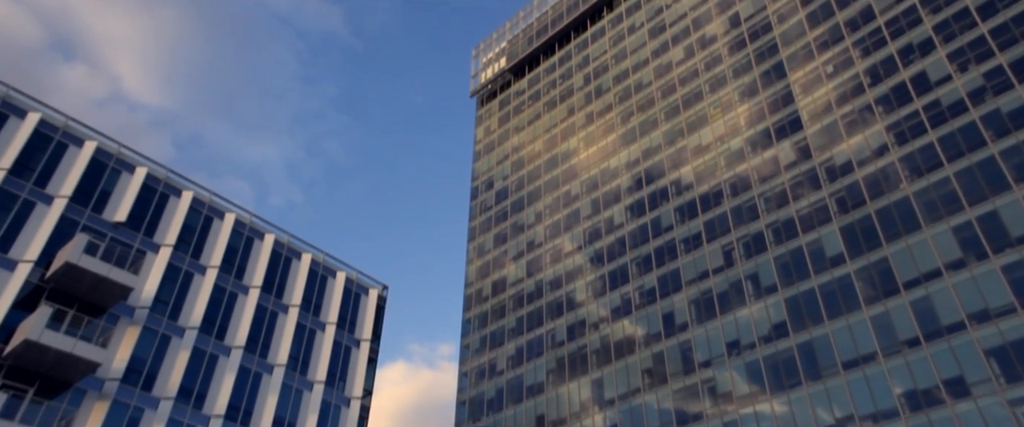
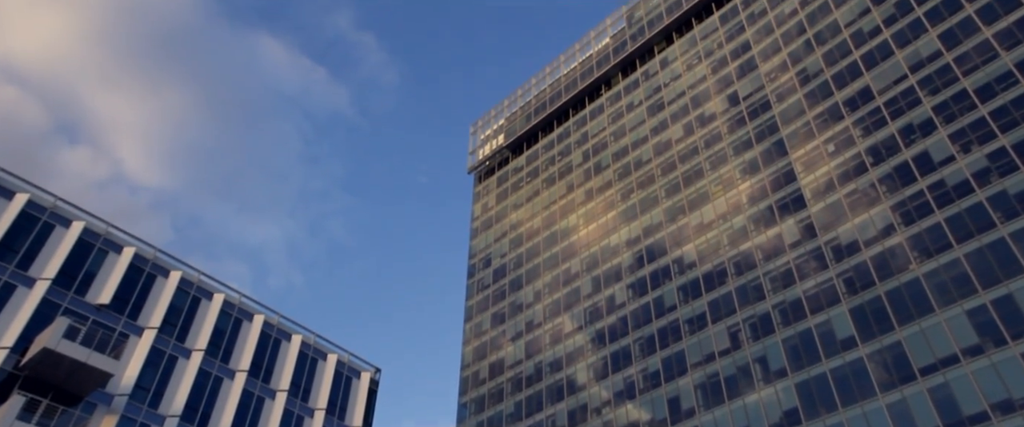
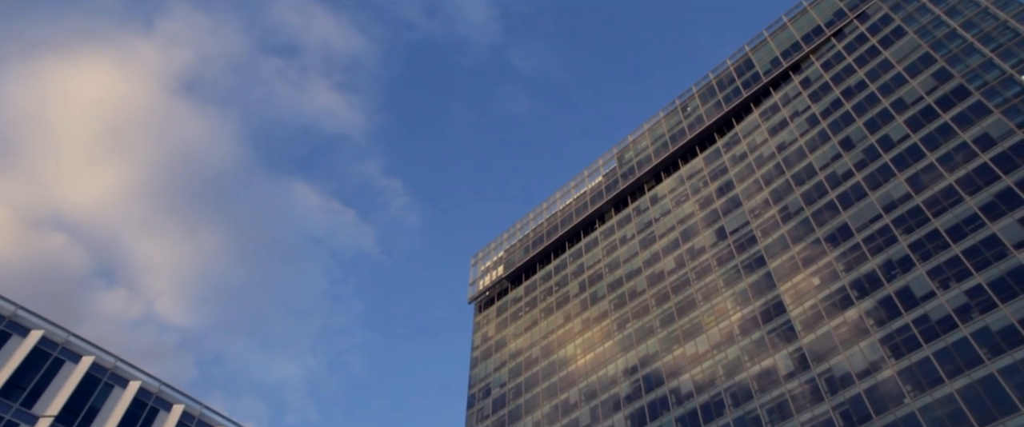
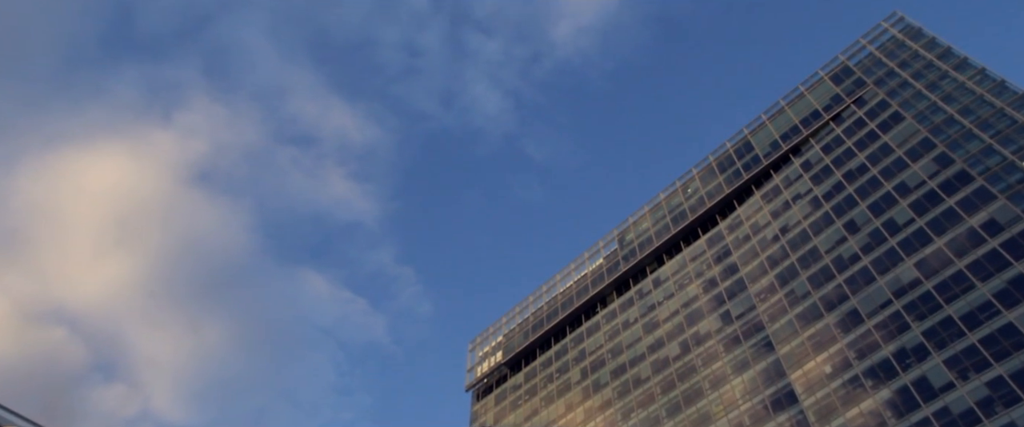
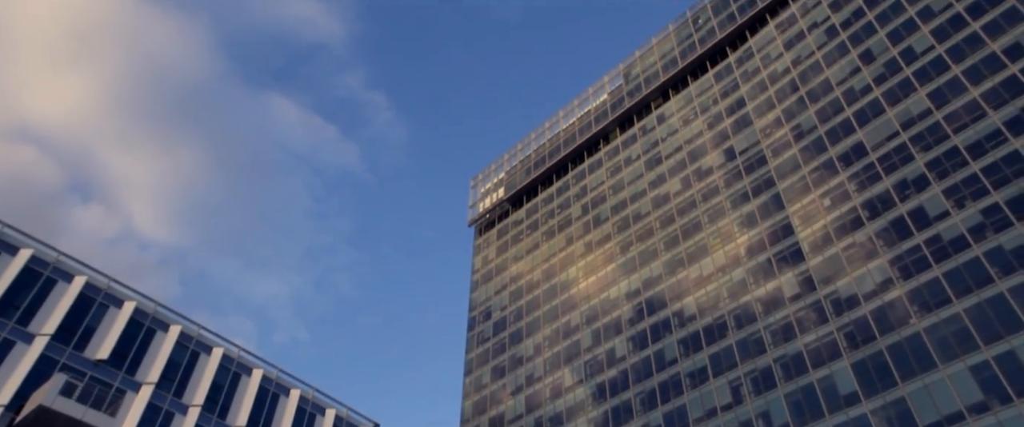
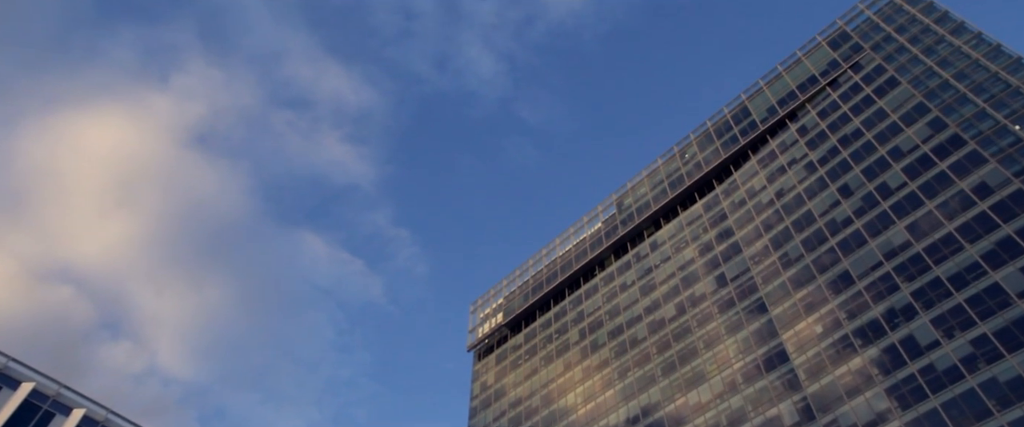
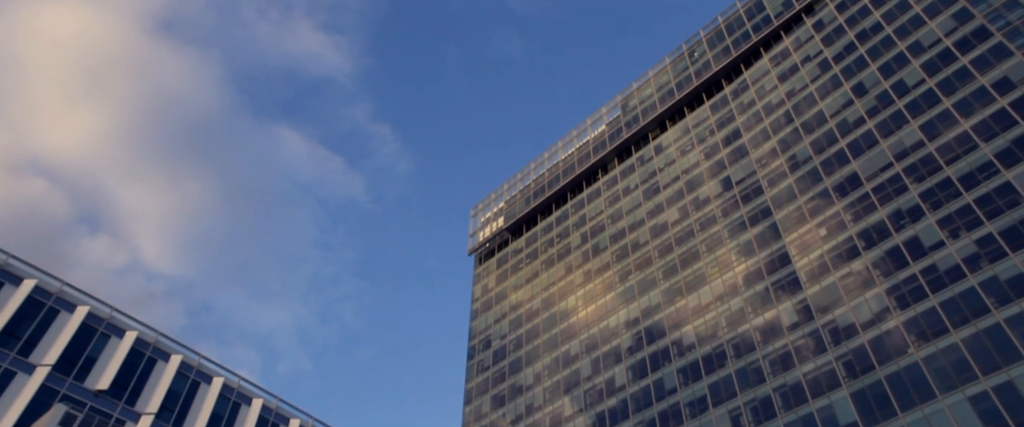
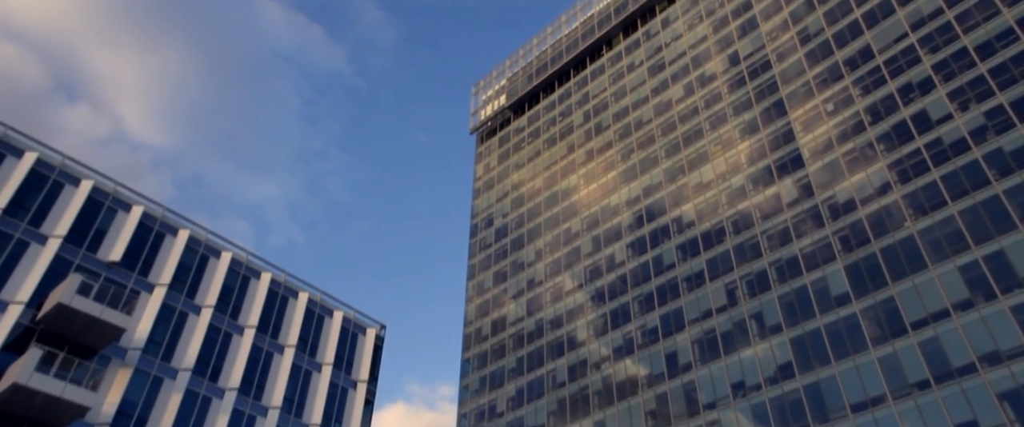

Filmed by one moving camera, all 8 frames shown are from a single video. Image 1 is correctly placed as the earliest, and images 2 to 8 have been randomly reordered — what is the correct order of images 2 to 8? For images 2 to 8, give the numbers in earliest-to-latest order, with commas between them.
8, 2, 5, 7, 3, 6, 4
